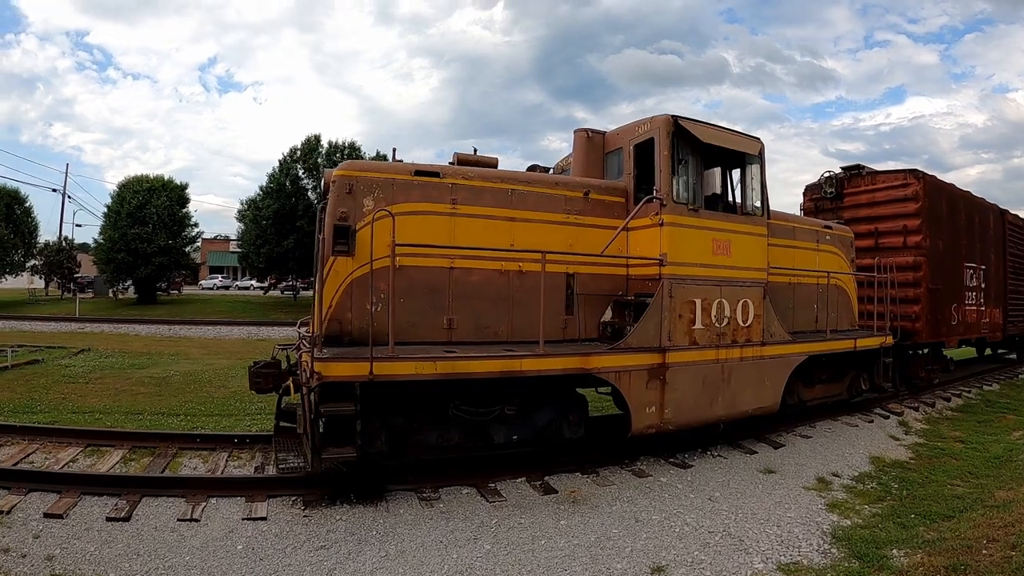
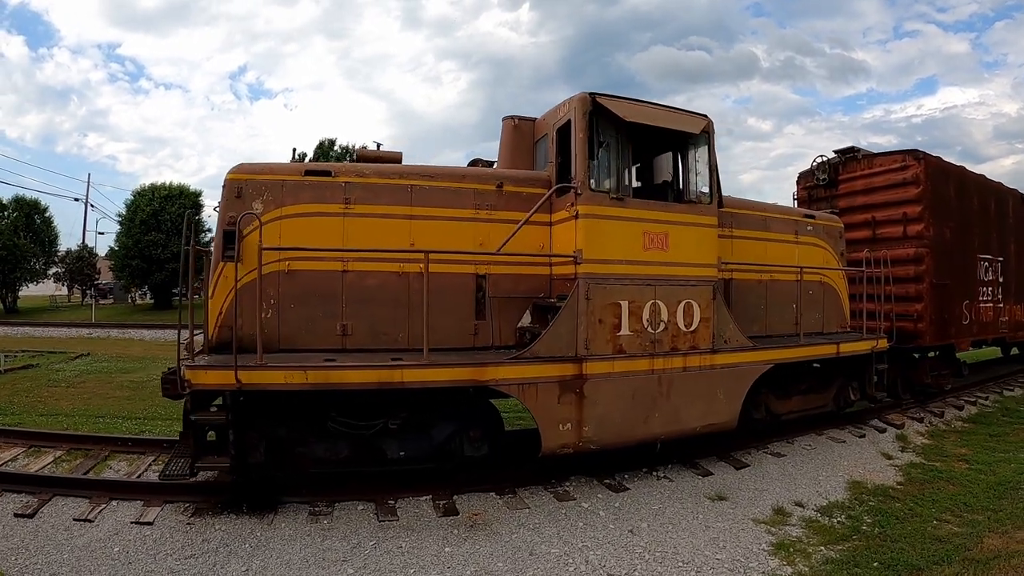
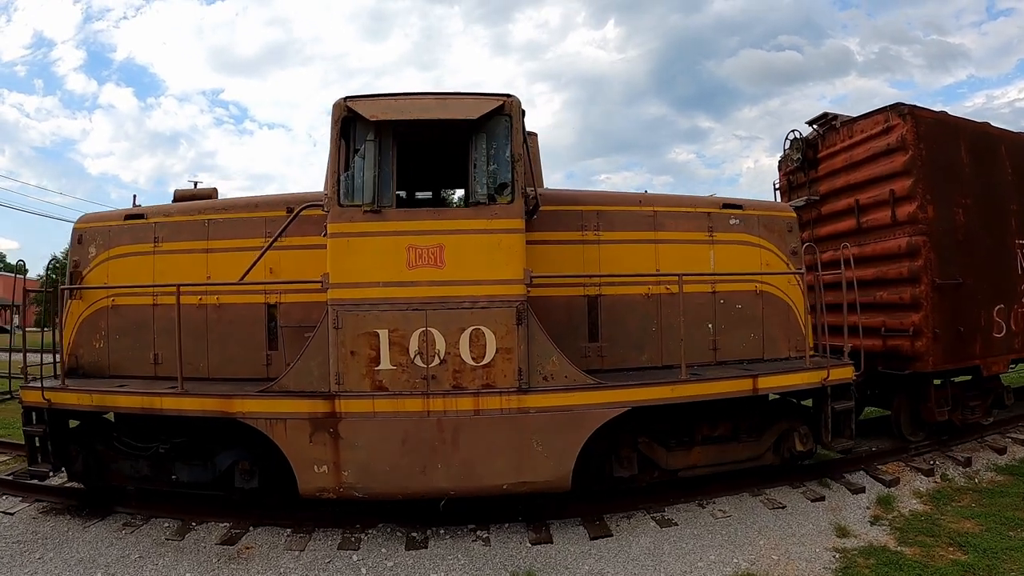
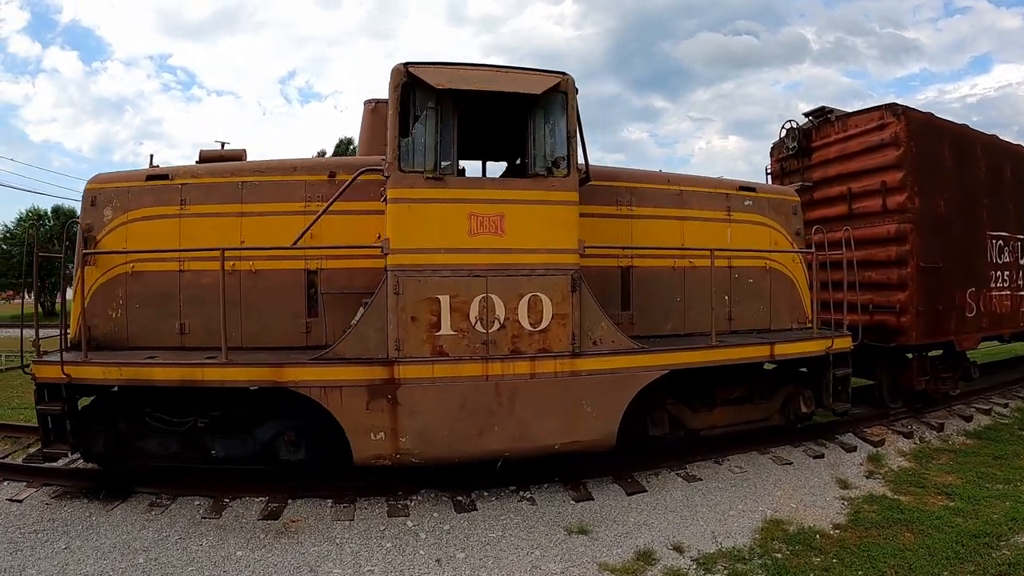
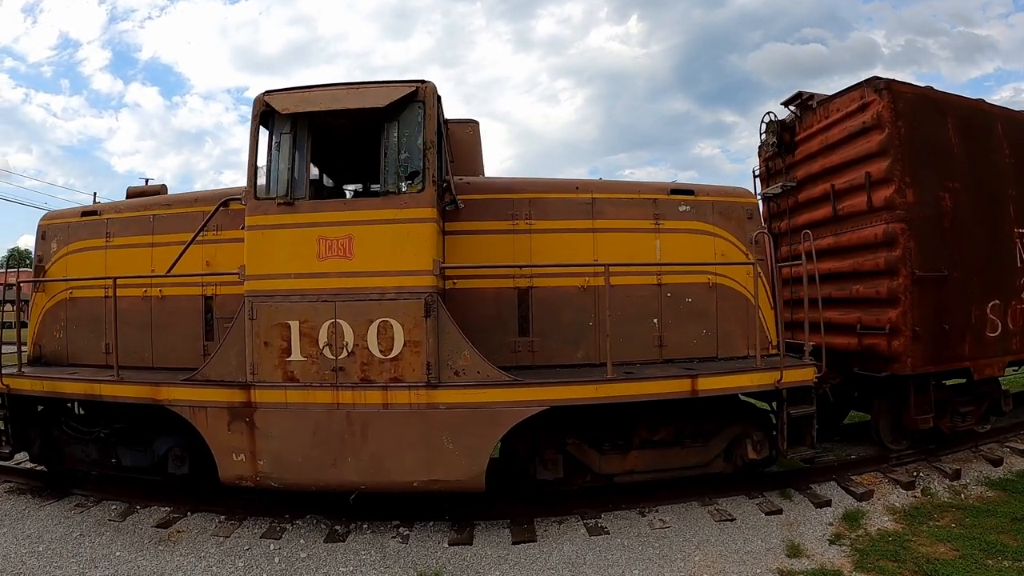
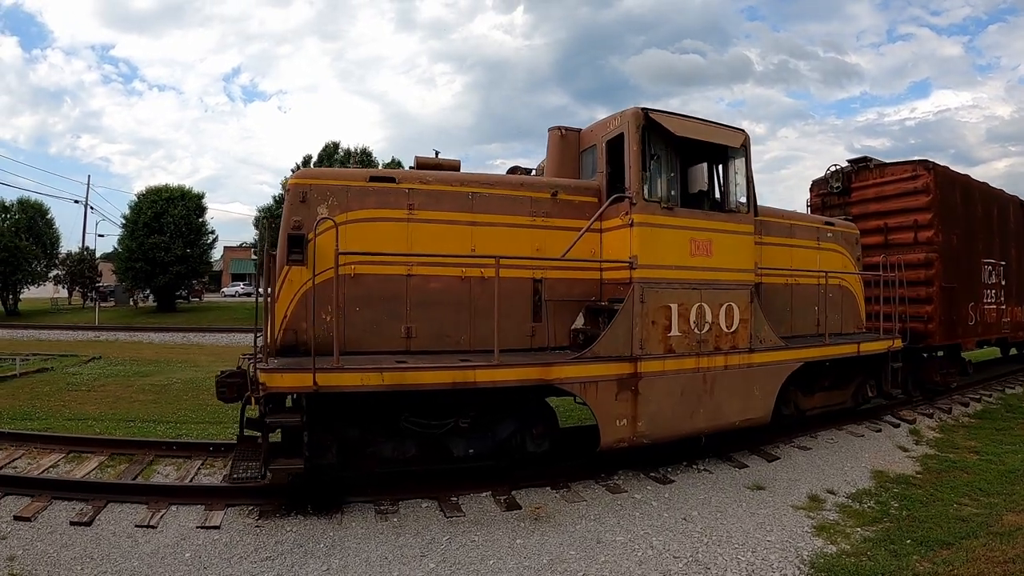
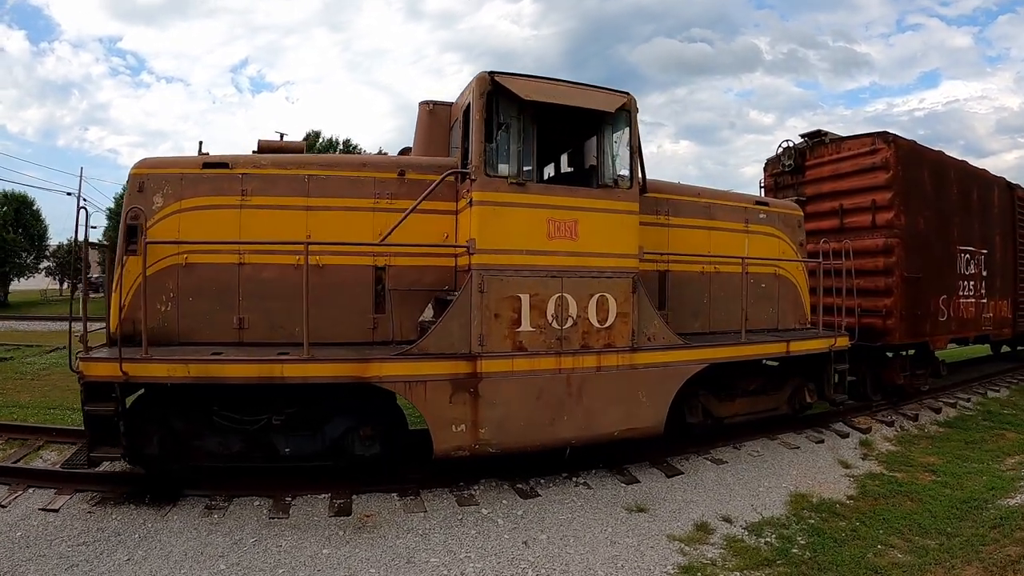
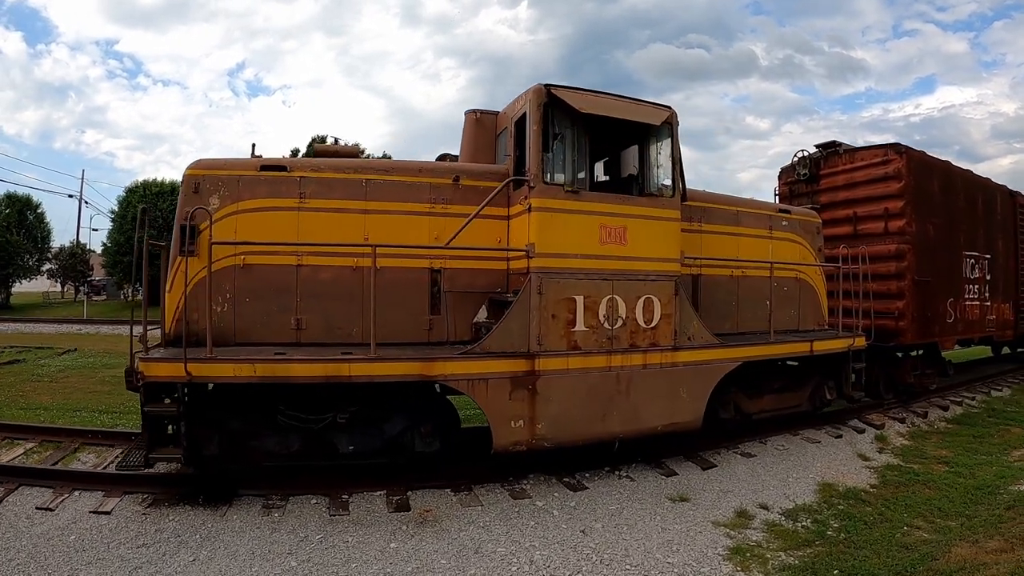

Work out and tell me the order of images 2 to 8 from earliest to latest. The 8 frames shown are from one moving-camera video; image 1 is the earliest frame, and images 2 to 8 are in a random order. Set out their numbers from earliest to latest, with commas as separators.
6, 2, 8, 7, 4, 3, 5
